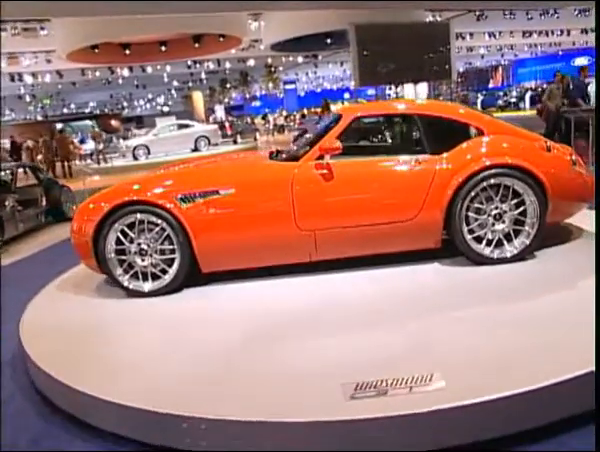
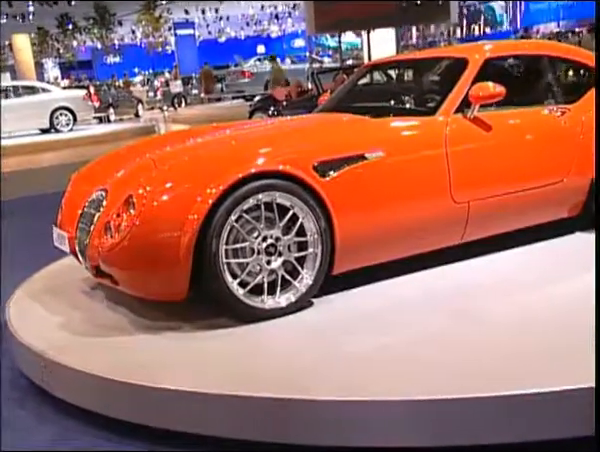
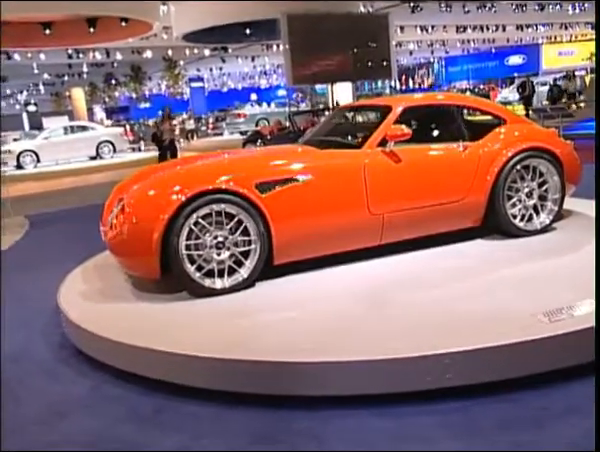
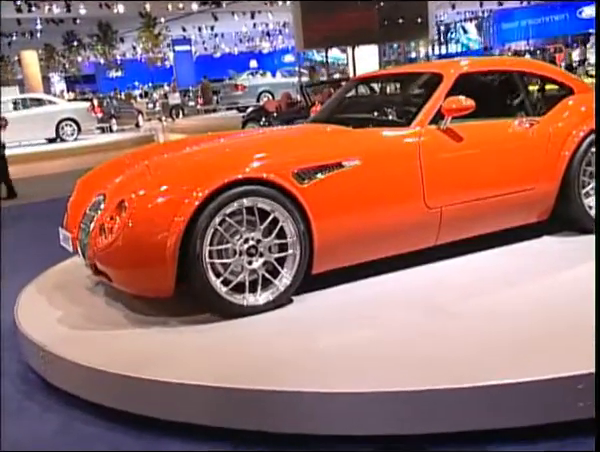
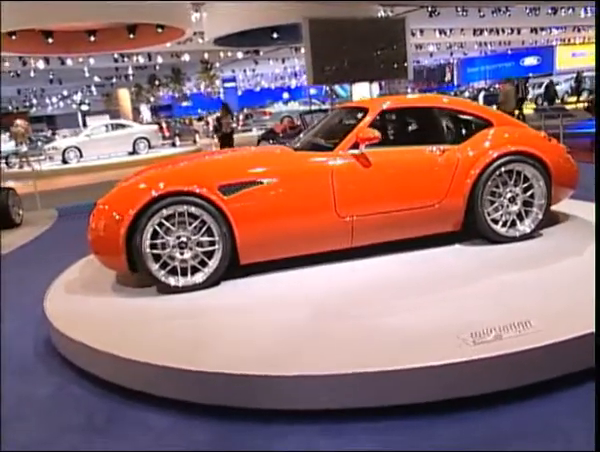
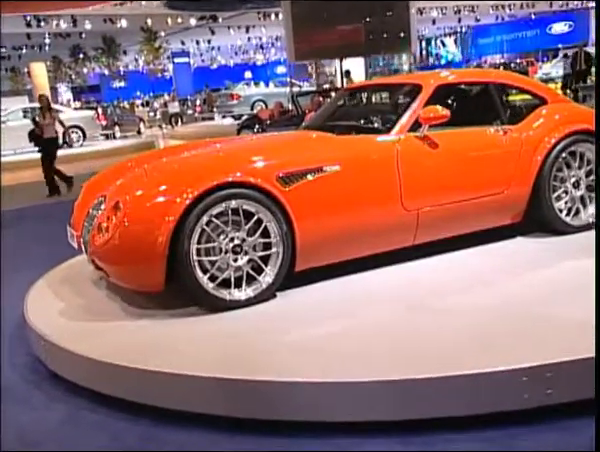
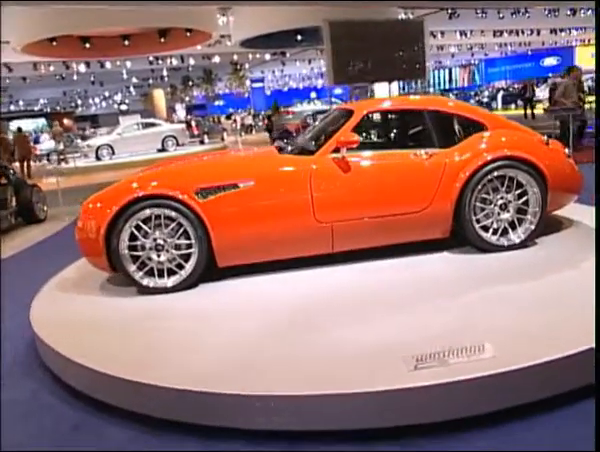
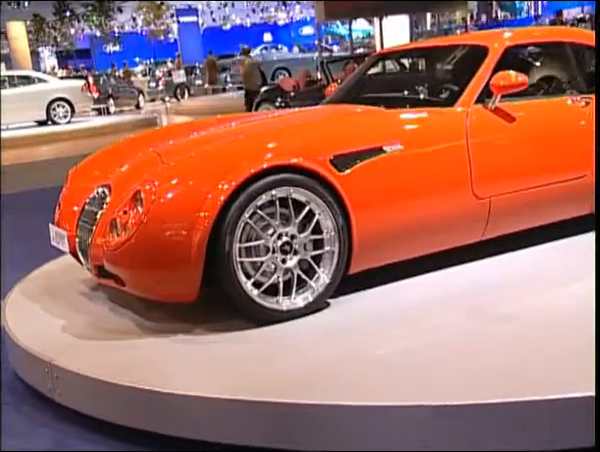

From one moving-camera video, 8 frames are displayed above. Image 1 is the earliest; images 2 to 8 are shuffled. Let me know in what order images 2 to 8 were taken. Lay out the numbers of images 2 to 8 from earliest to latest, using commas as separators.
7, 5, 3, 6, 4, 2, 8
